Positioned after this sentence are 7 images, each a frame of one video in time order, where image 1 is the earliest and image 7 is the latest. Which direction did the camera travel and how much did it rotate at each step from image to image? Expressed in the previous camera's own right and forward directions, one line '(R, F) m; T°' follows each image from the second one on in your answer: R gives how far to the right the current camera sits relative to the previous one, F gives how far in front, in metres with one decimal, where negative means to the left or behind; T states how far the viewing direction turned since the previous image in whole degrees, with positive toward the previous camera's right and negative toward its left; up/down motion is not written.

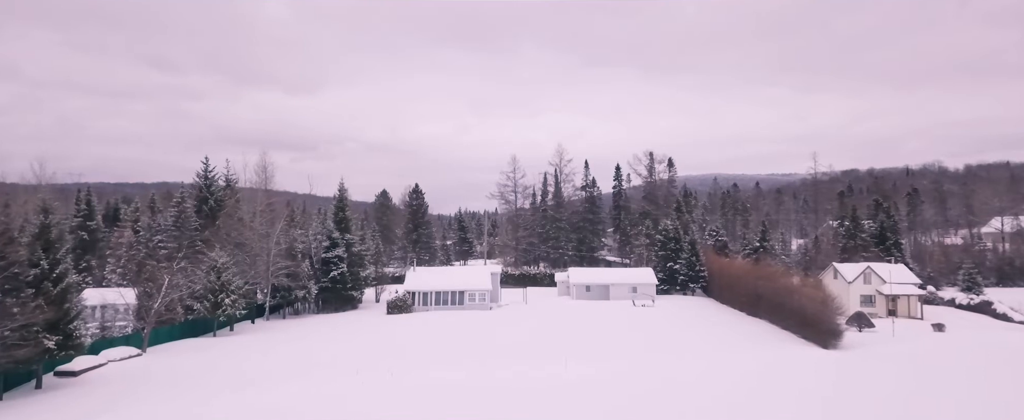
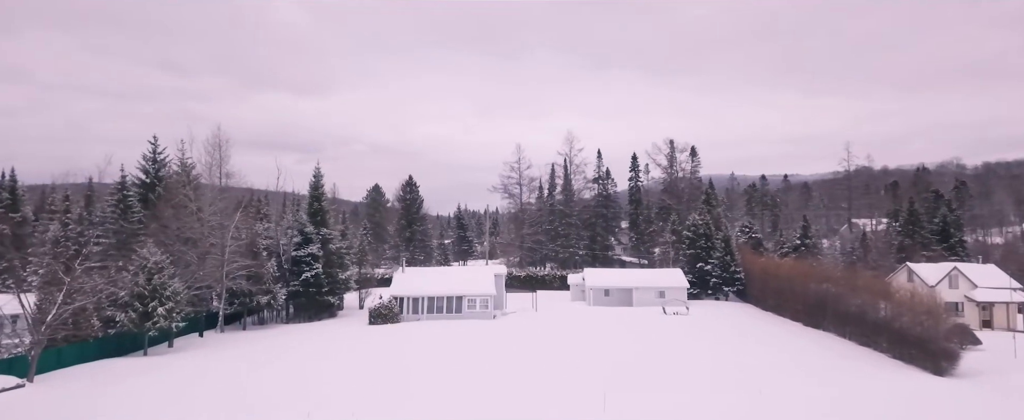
(-0.5, +7.0) m; 0°
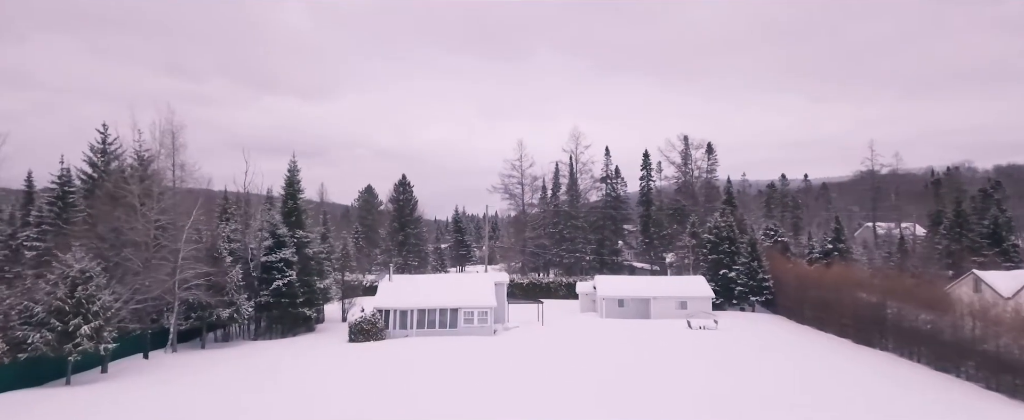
(-0.2, +4.7) m; 0°
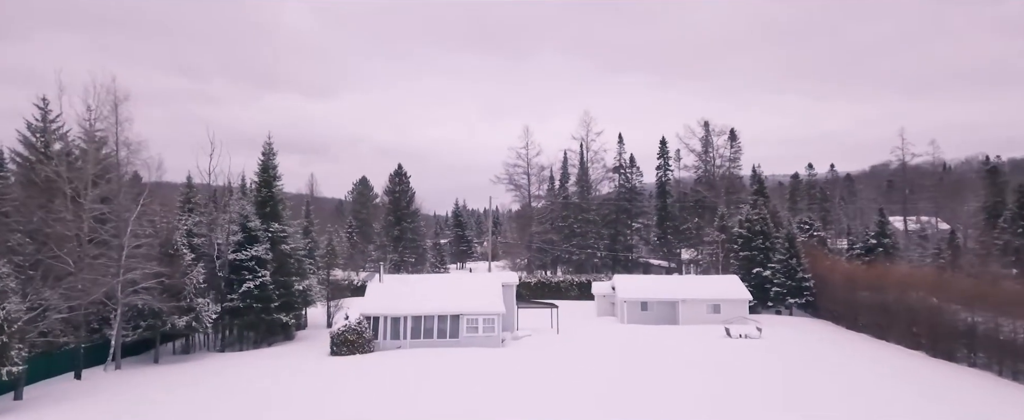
(-0.5, +4.6) m; 0°
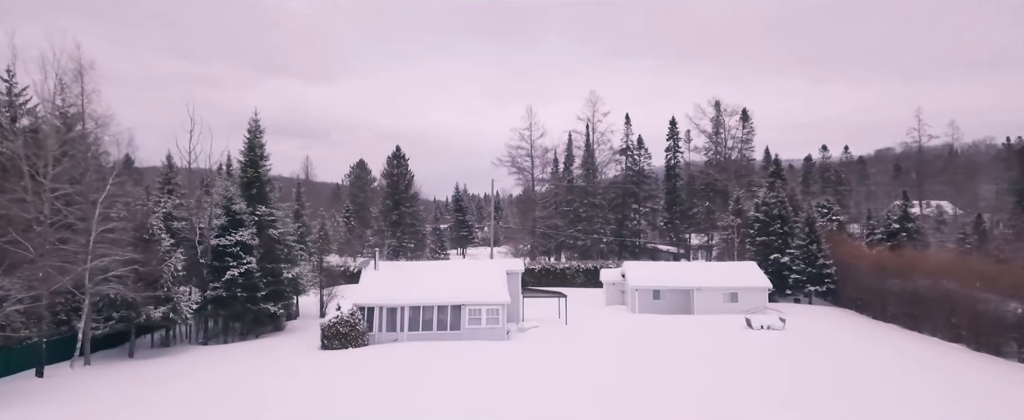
(-0.2, +2.1) m; 0°
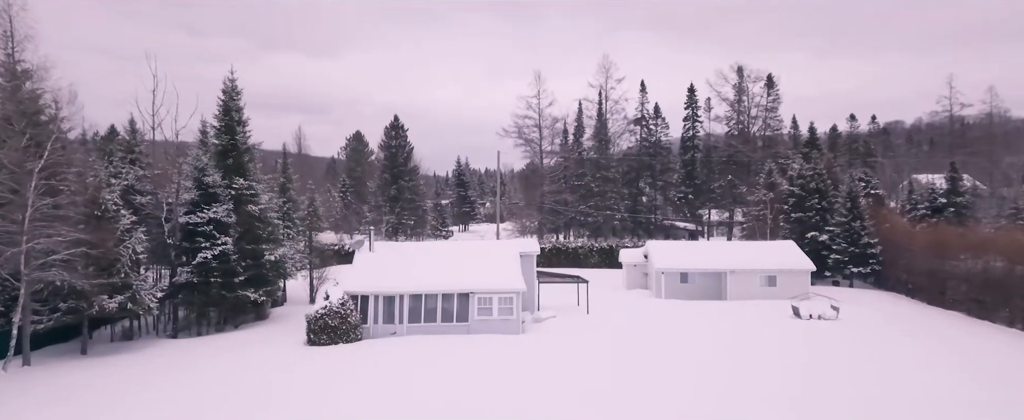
(-0.6, +3.4) m; 0°
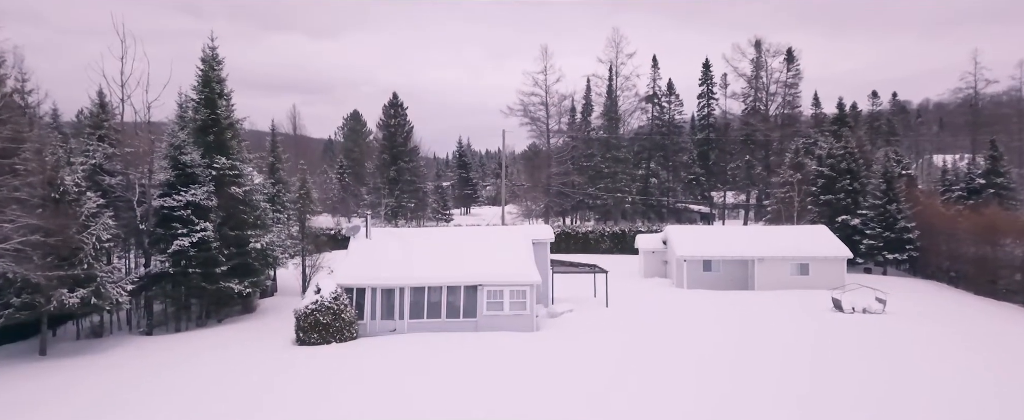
(-0.4, +2.3) m; 0°
